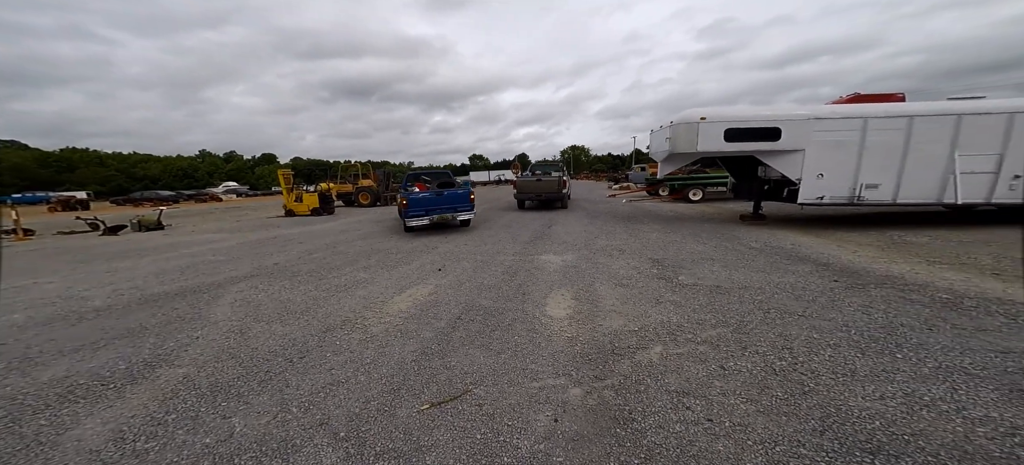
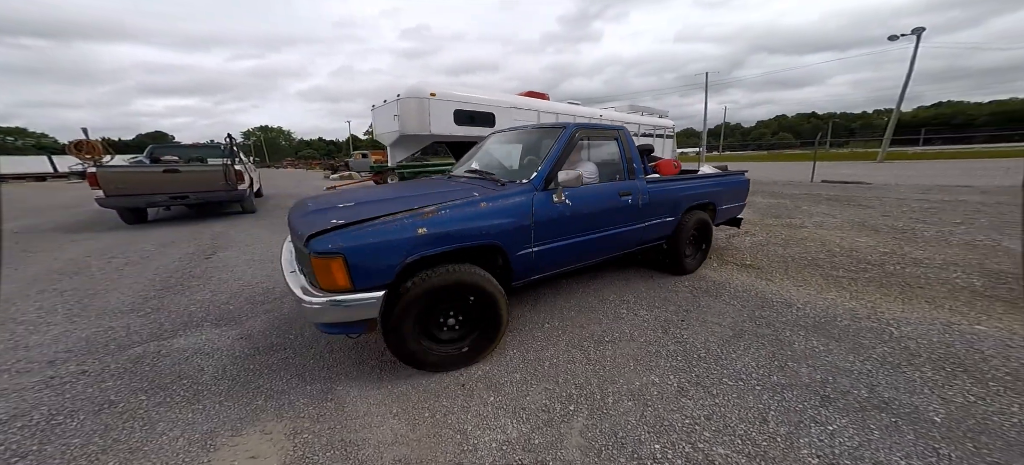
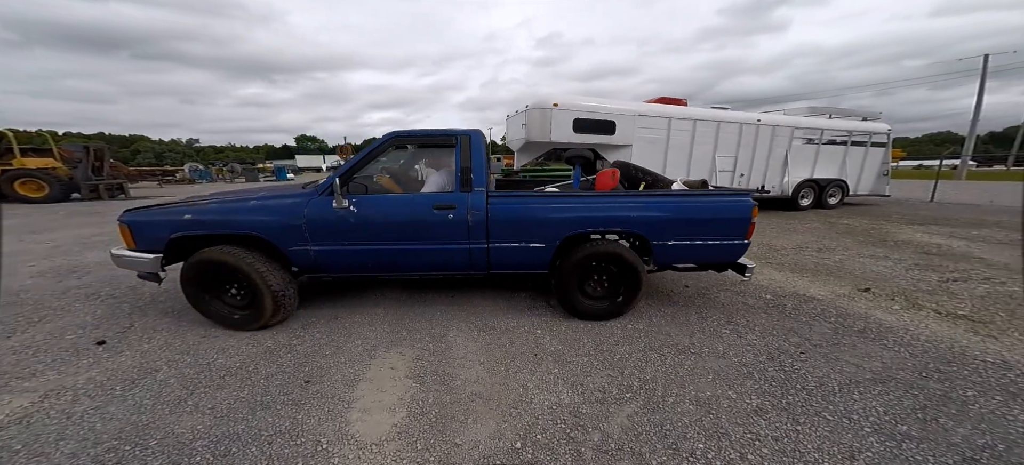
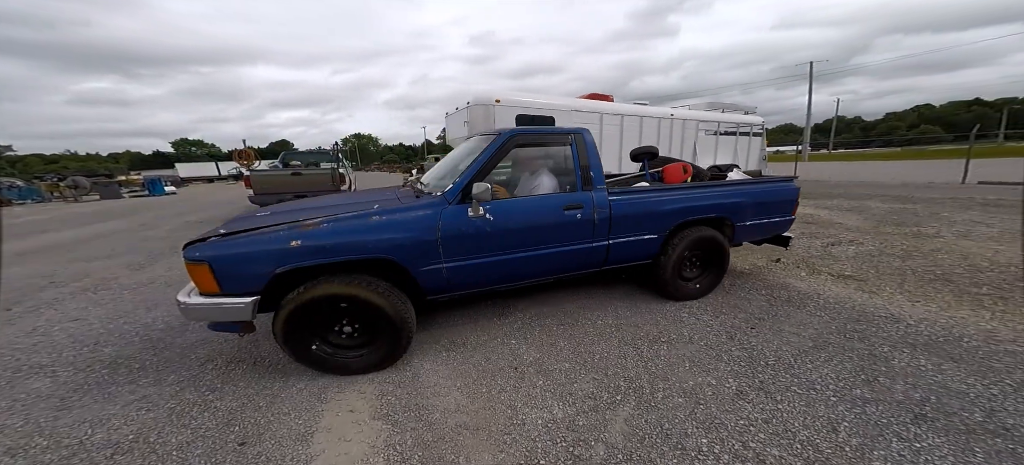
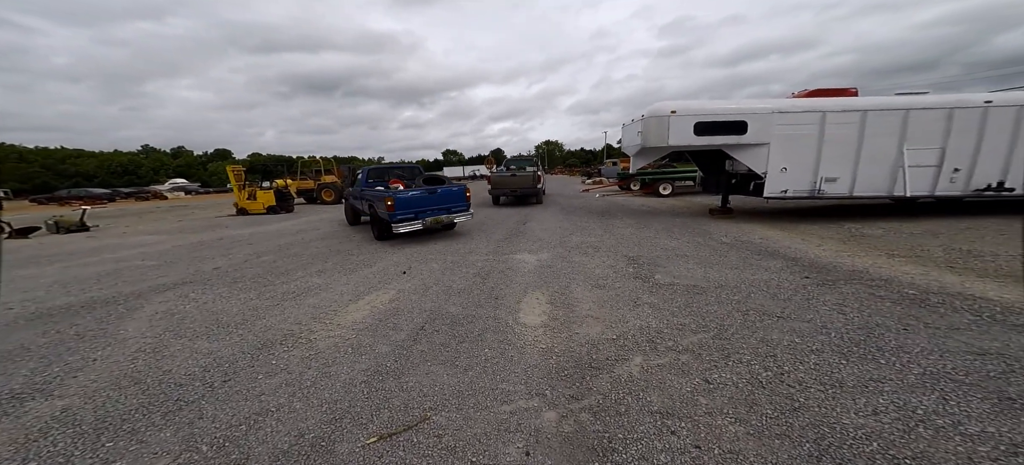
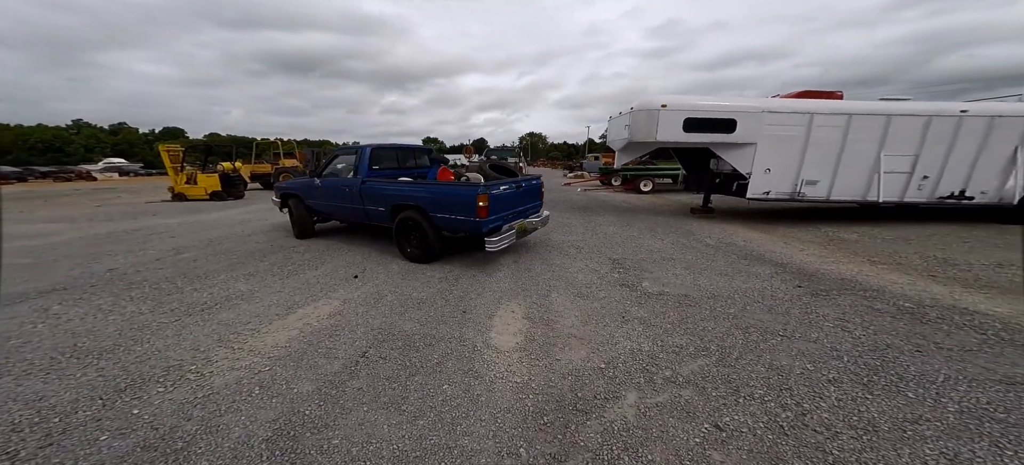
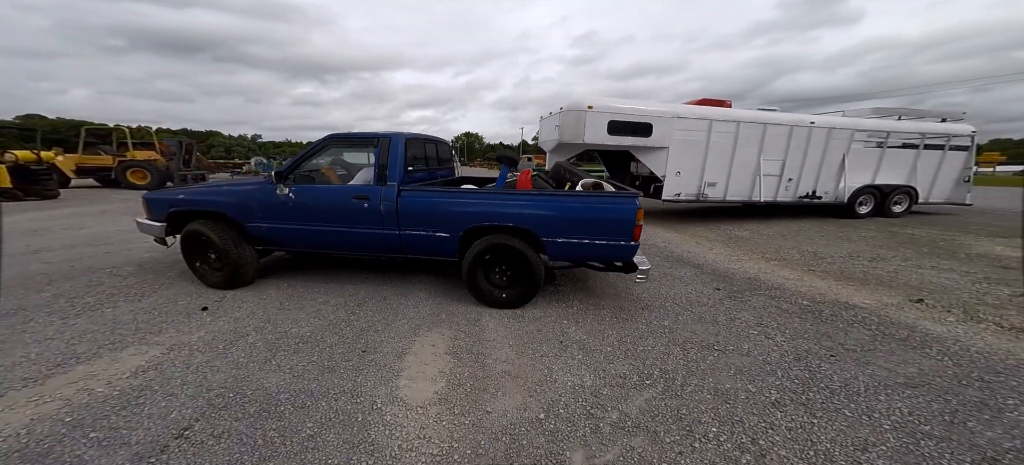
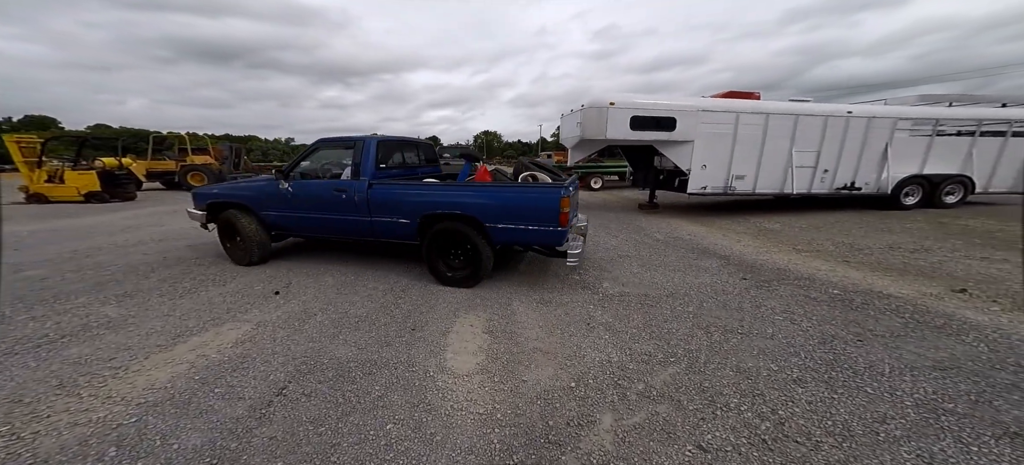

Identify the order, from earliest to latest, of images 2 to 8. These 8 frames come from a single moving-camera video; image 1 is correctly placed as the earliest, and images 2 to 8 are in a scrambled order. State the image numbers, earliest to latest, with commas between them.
5, 6, 8, 7, 3, 4, 2
